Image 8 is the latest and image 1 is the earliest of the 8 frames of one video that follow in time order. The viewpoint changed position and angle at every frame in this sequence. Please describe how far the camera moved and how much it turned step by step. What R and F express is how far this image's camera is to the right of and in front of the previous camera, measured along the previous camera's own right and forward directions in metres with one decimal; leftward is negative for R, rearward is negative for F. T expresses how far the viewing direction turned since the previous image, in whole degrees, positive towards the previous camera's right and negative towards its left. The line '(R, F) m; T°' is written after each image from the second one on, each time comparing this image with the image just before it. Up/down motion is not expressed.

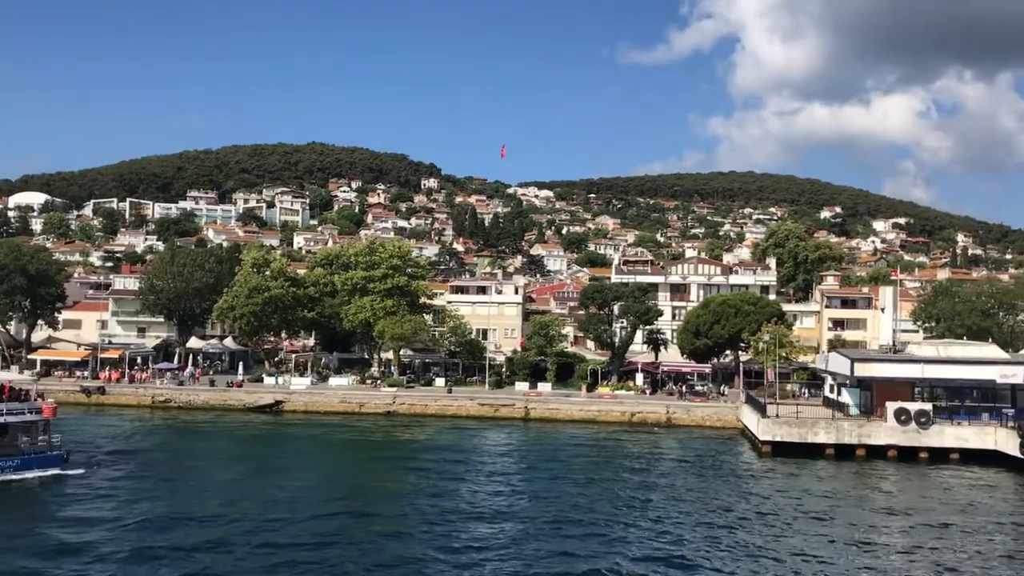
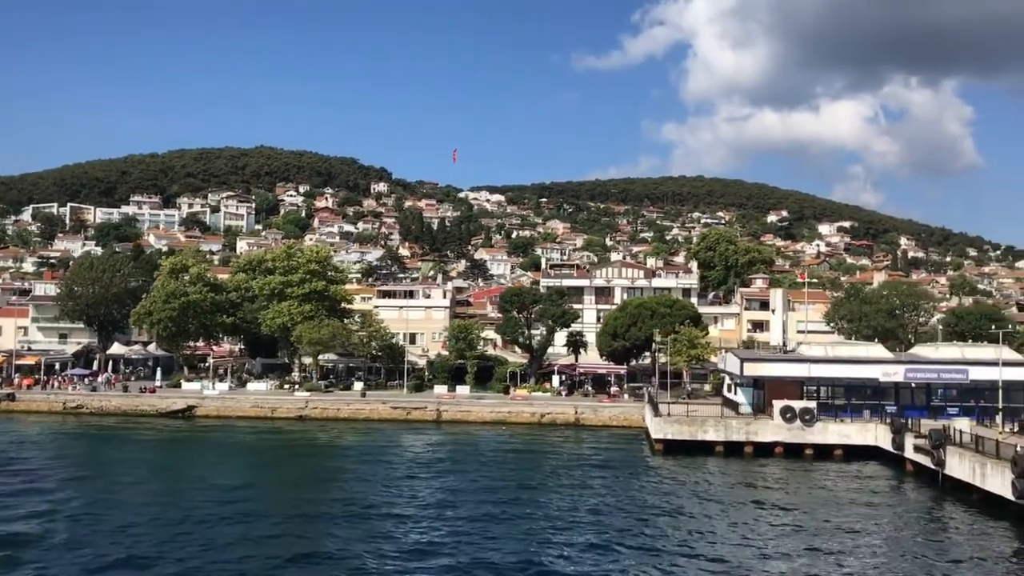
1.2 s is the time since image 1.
(+2.2, -0.7) m; +3°
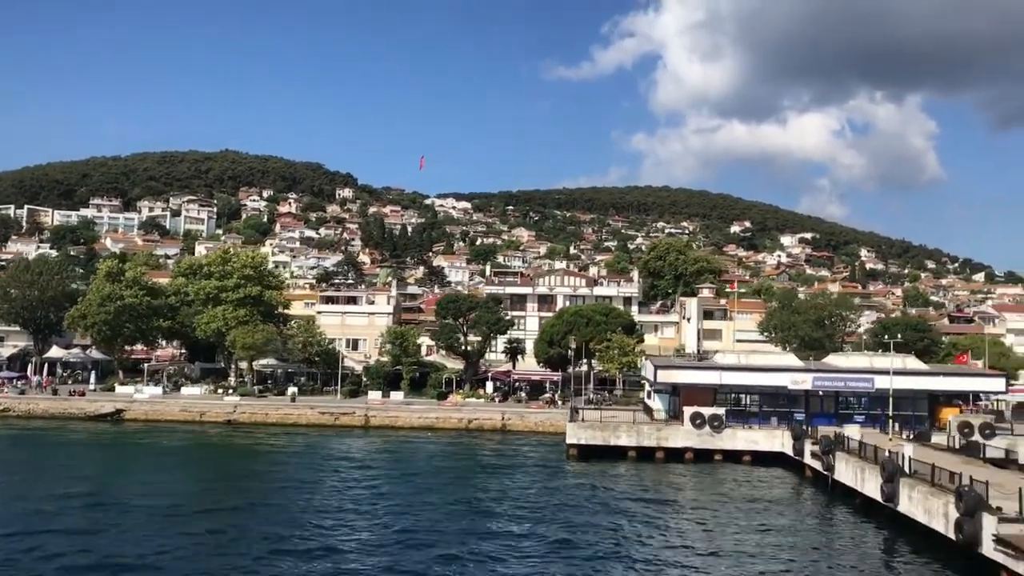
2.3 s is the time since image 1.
(+2.0, -0.6) m; +2°
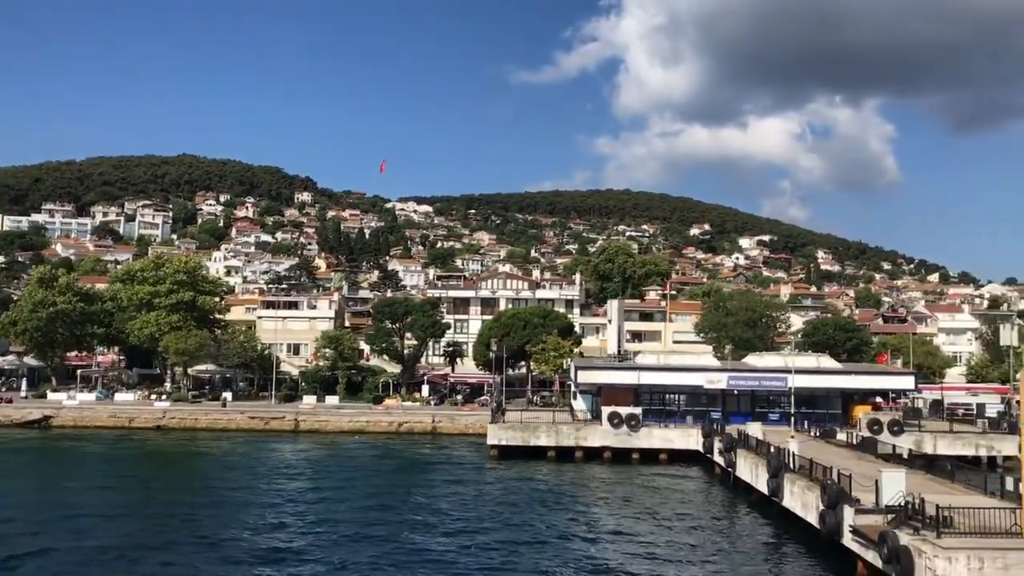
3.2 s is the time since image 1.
(+1.8, -0.5) m; +2°
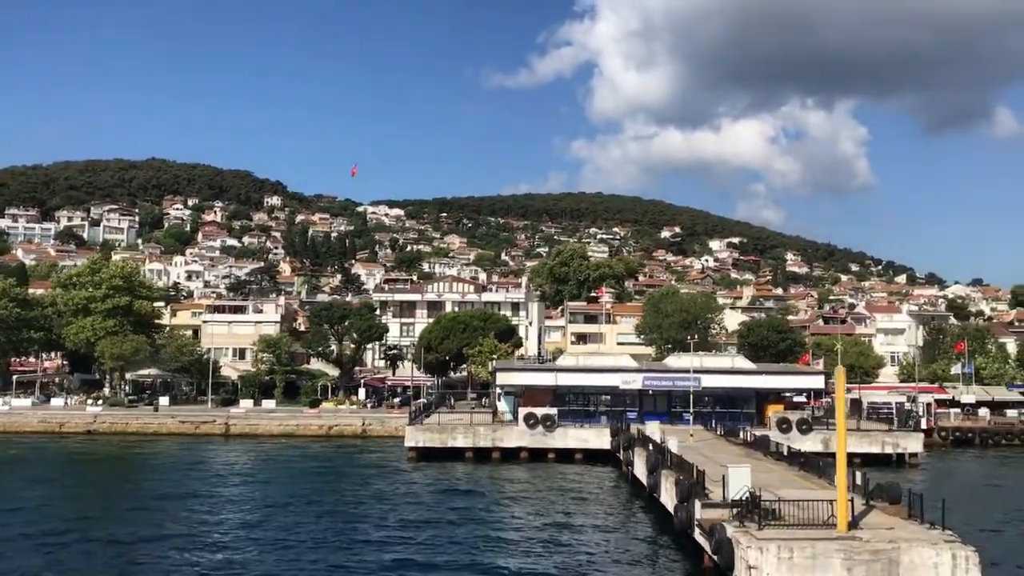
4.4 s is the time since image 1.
(+2.4, -0.6) m; +1°
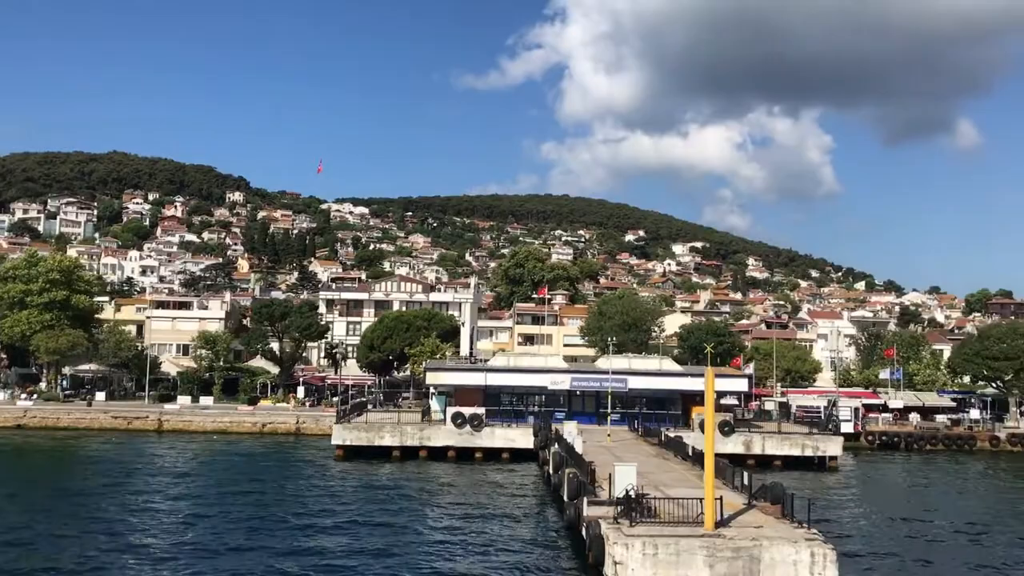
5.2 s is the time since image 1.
(+1.5, -0.3) m; +2°
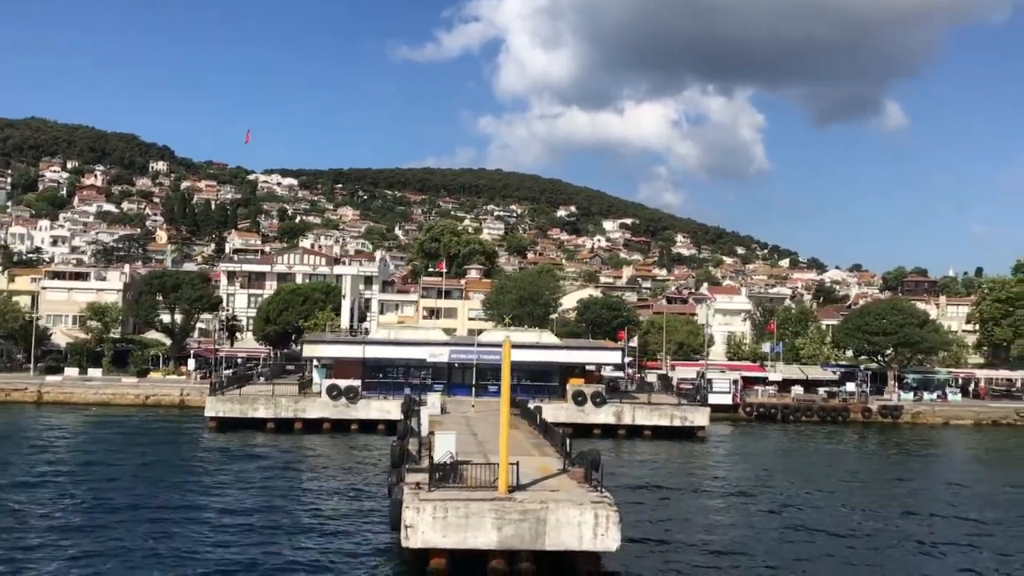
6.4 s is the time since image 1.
(+2.4, -0.5) m; +4°
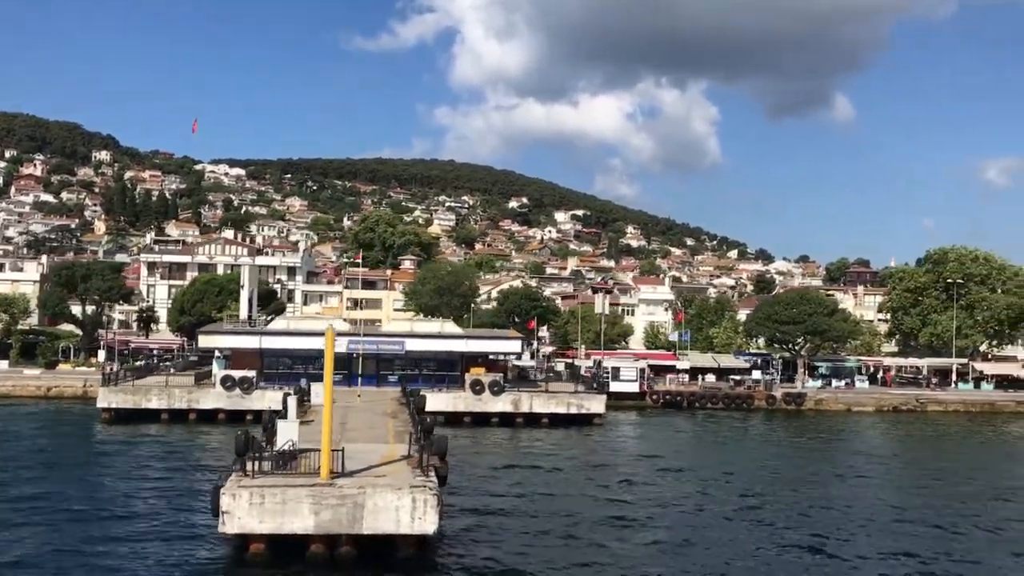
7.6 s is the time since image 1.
(+2.4, -0.3) m; +3°
